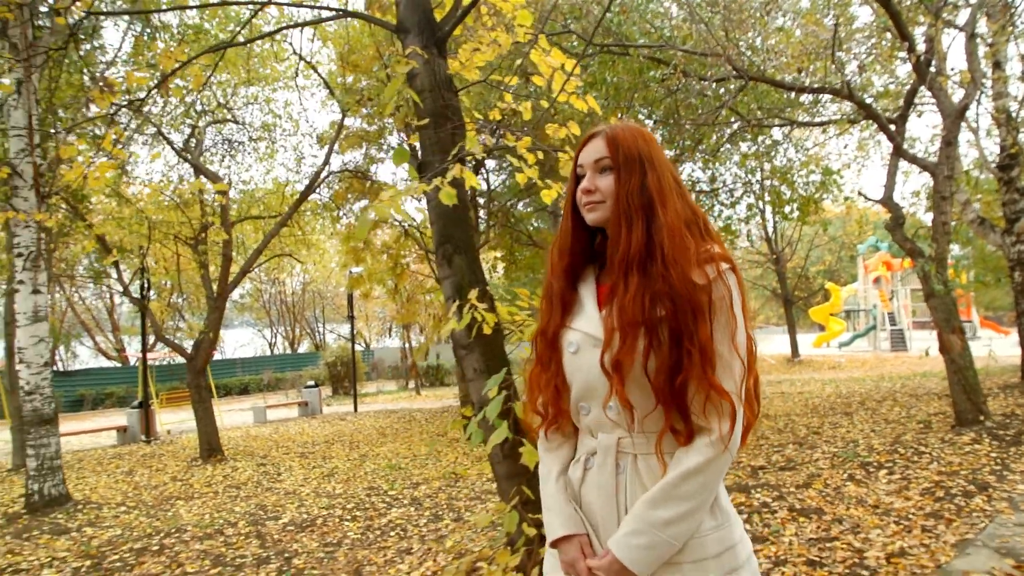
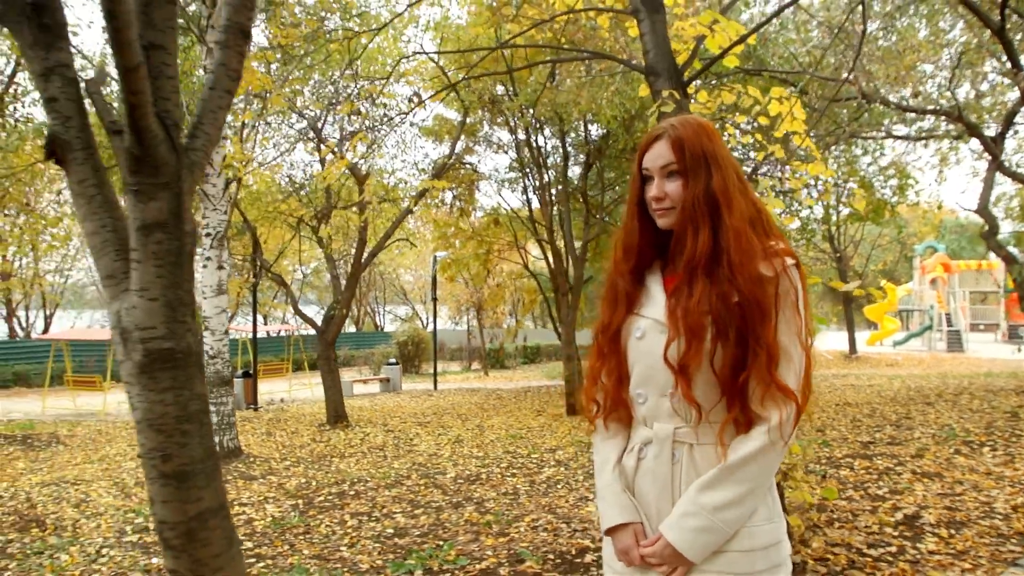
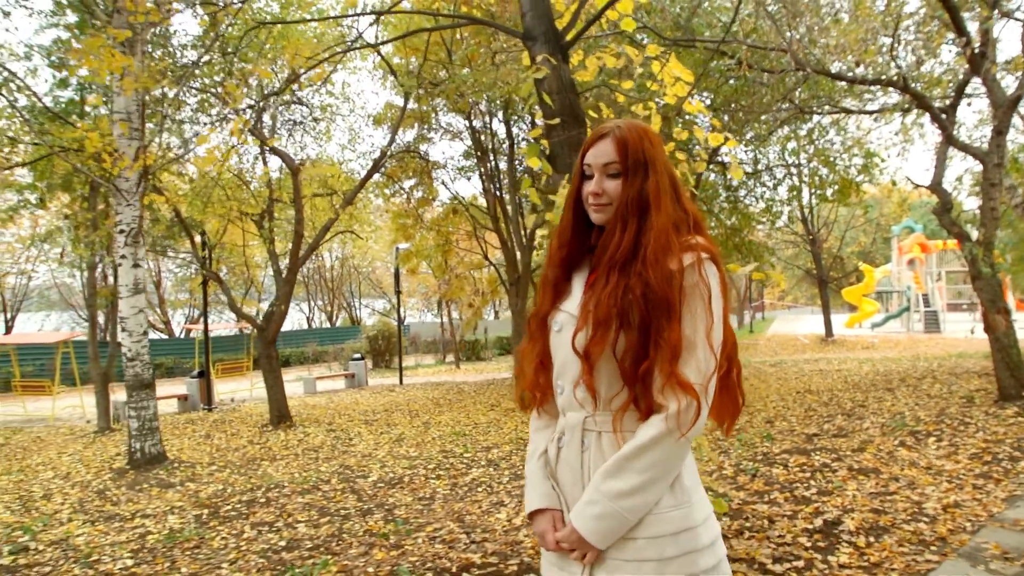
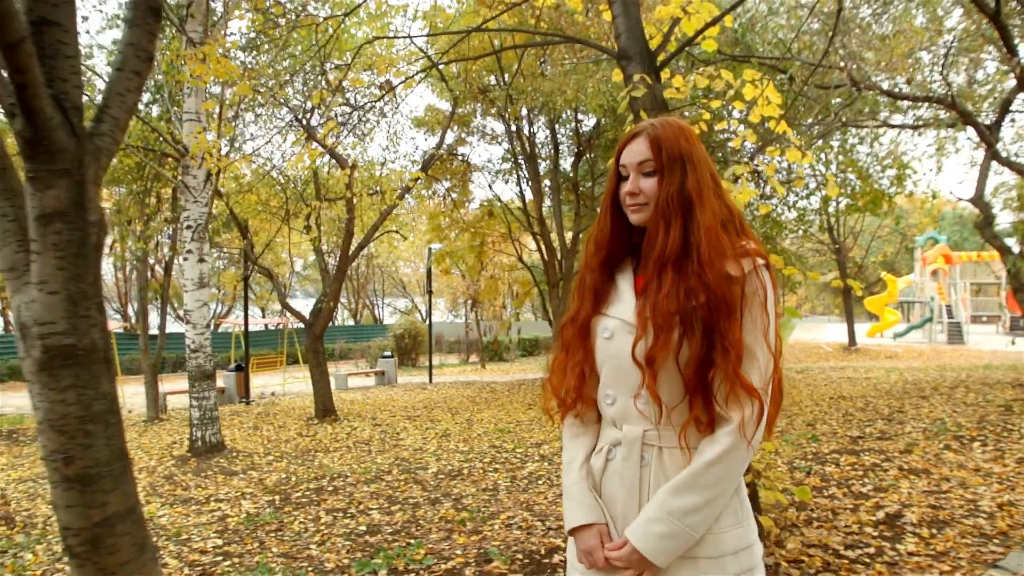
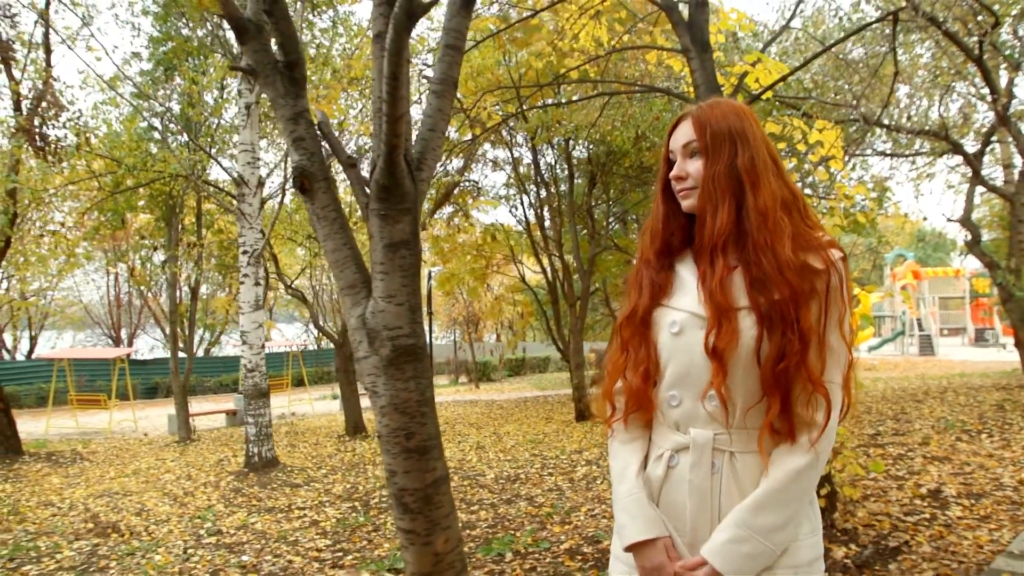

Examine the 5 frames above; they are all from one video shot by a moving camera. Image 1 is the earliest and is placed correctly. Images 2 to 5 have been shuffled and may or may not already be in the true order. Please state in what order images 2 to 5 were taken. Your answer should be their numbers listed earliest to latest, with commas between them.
3, 4, 2, 5
